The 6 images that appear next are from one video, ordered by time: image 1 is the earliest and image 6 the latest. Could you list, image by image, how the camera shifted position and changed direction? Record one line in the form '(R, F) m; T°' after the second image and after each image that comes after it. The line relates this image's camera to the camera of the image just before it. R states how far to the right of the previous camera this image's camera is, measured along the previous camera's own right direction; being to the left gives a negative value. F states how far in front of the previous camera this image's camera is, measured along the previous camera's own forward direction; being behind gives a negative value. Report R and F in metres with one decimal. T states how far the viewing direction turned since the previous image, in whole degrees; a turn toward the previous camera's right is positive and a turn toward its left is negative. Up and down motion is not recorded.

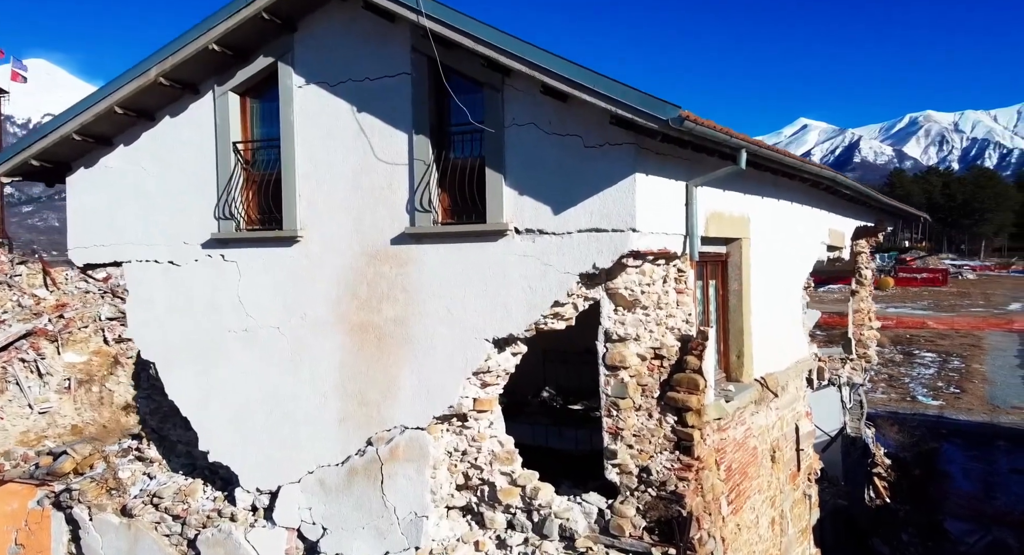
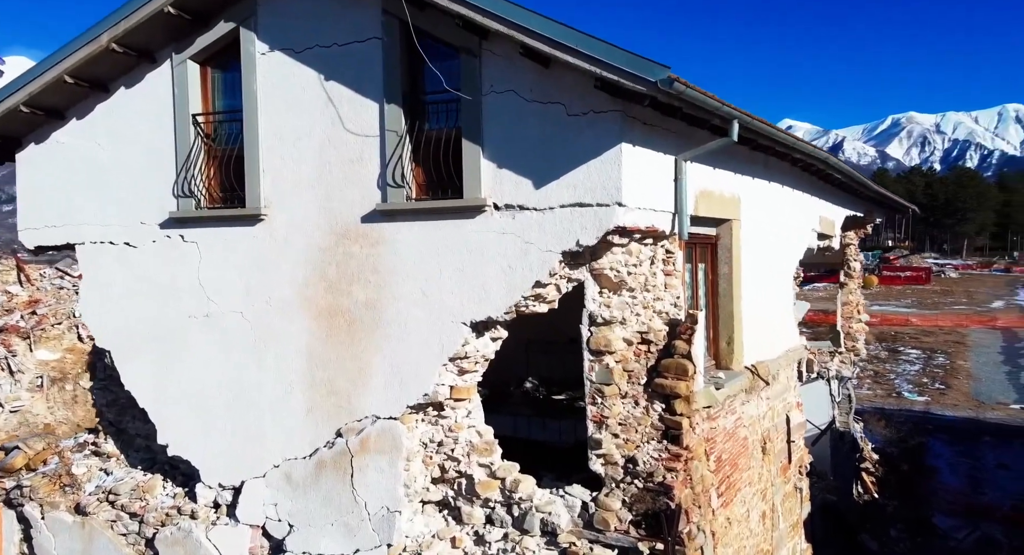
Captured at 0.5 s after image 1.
(+0.1, +0.4) m; +1°
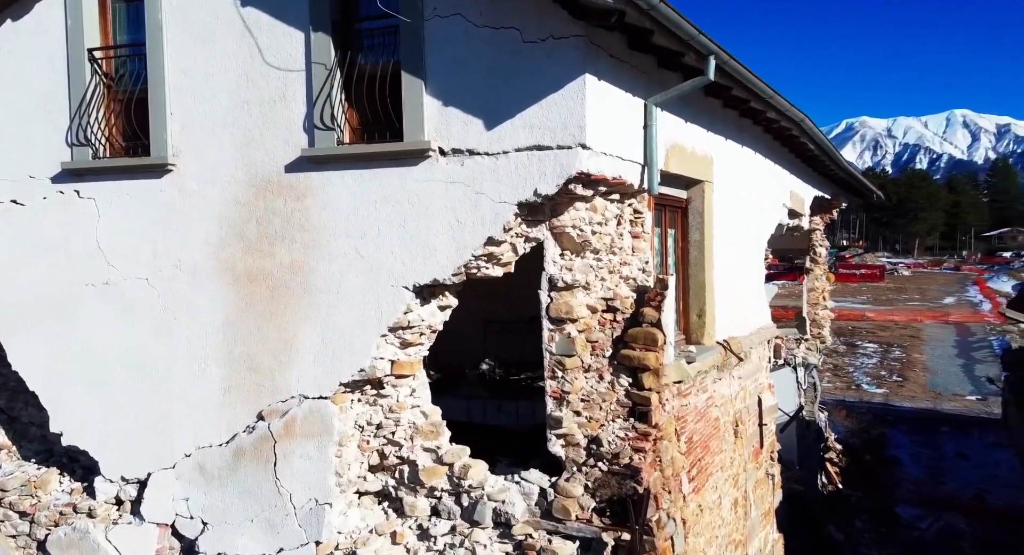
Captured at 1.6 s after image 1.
(+0.1, +0.8) m; +3°
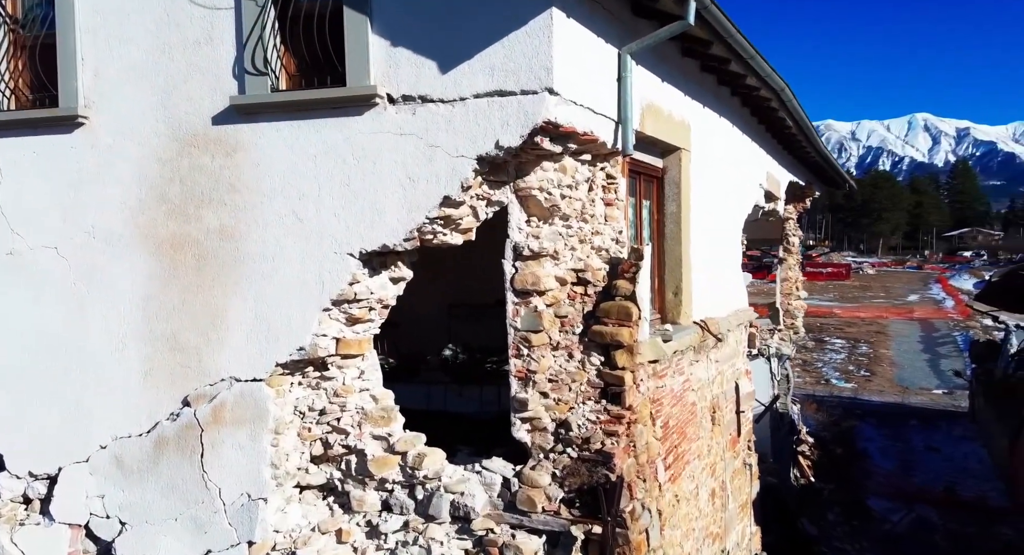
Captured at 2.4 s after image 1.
(+0.1, +0.6) m; +2°
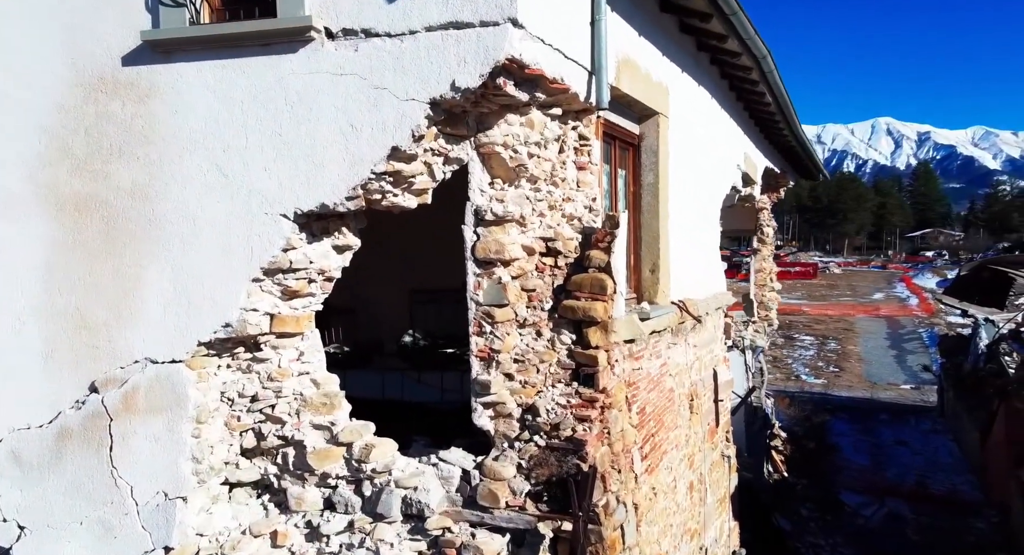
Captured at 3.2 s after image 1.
(+0.1, +0.6) m; +2°
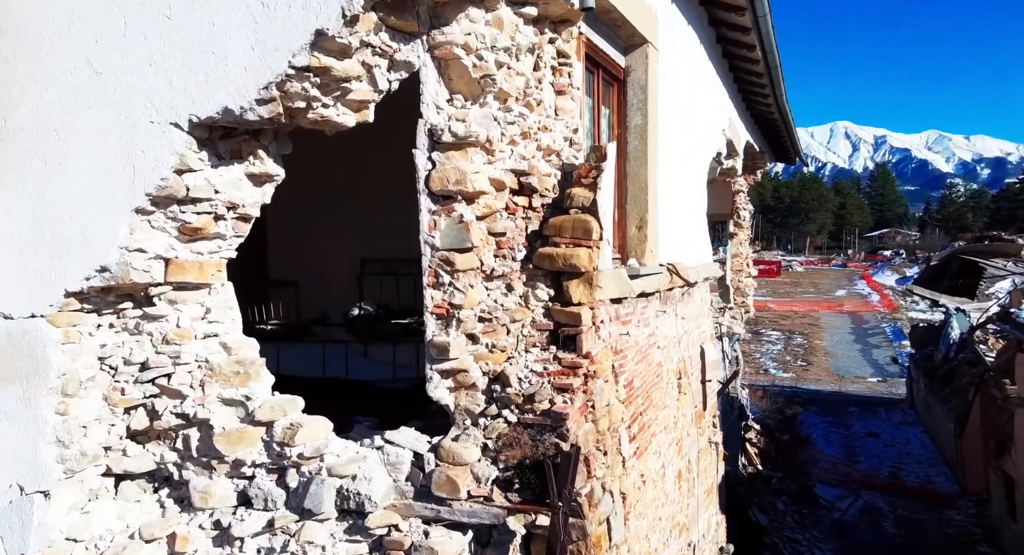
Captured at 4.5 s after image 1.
(0.0, +1.0) m; +2°
